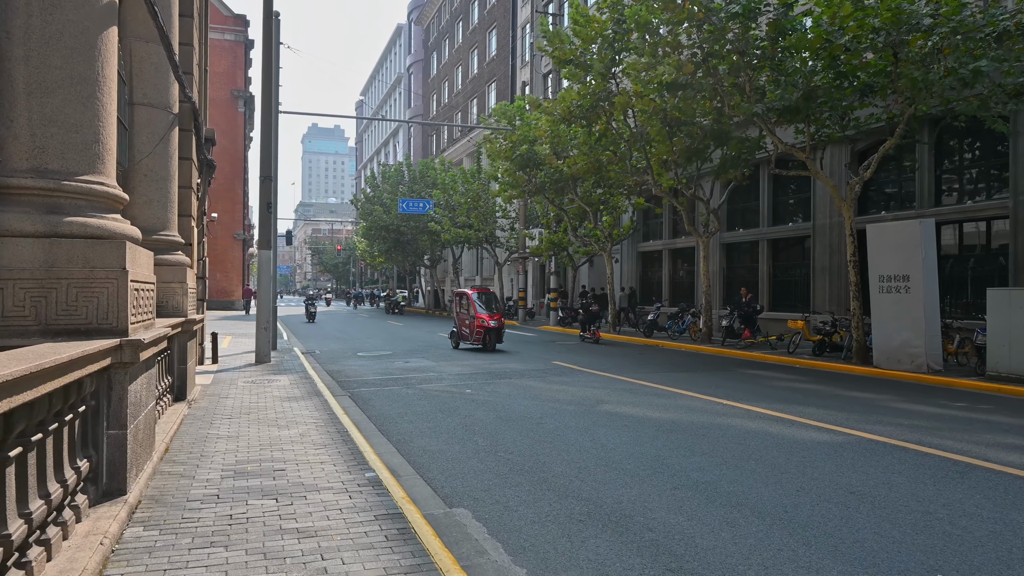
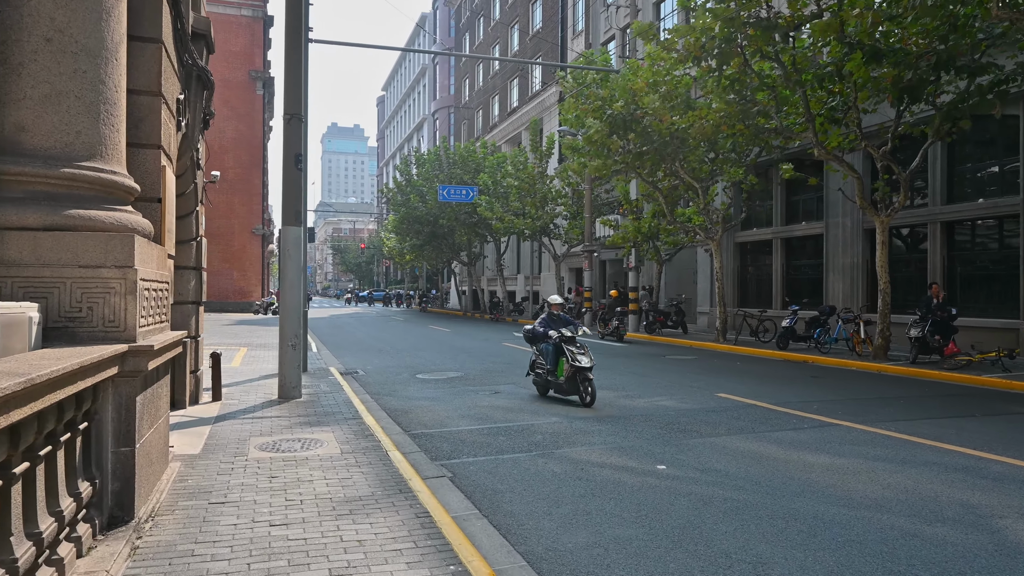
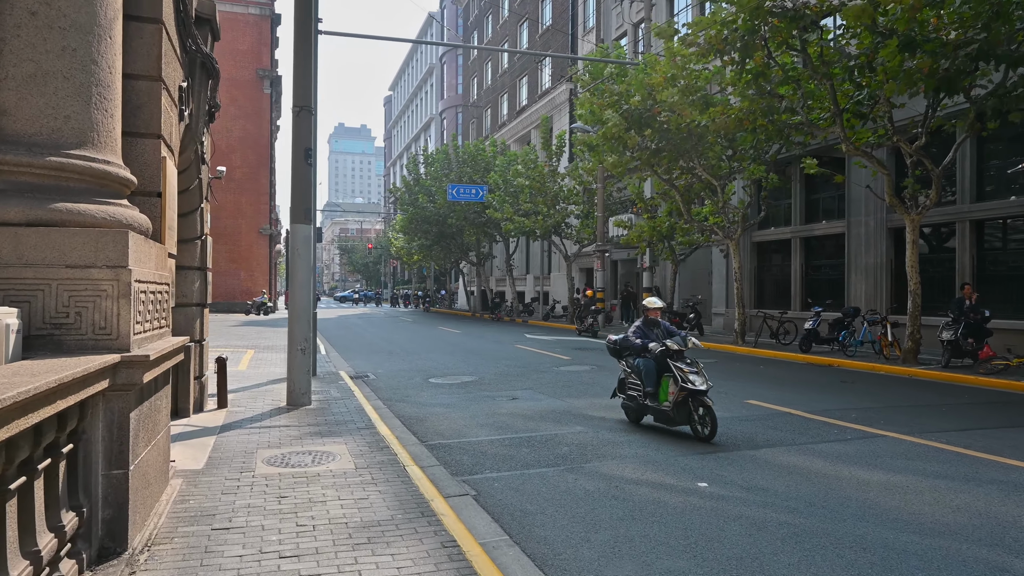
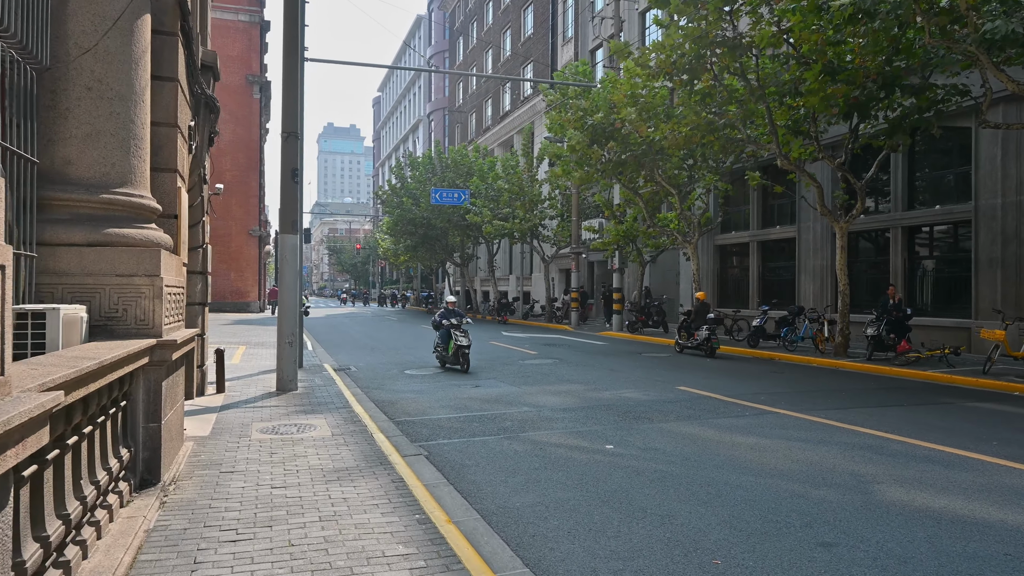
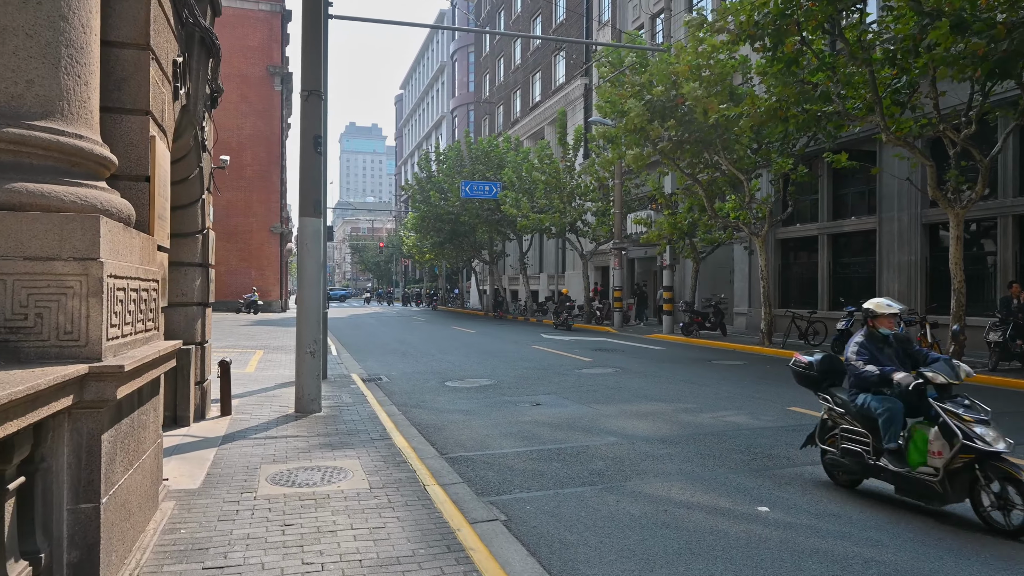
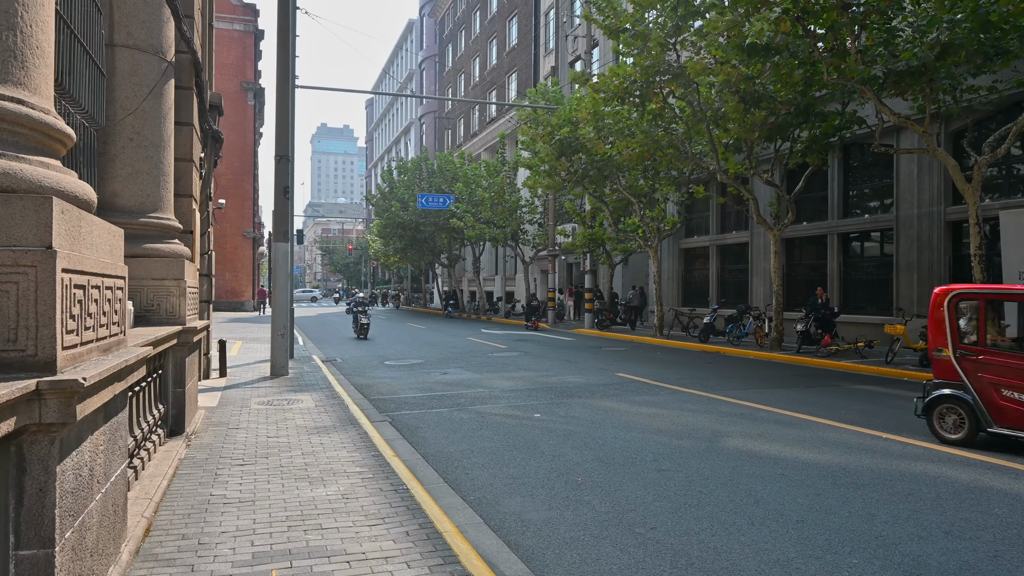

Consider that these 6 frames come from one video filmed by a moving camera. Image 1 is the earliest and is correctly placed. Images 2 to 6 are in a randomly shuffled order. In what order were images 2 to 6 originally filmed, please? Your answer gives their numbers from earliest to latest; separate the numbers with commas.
6, 4, 2, 3, 5
